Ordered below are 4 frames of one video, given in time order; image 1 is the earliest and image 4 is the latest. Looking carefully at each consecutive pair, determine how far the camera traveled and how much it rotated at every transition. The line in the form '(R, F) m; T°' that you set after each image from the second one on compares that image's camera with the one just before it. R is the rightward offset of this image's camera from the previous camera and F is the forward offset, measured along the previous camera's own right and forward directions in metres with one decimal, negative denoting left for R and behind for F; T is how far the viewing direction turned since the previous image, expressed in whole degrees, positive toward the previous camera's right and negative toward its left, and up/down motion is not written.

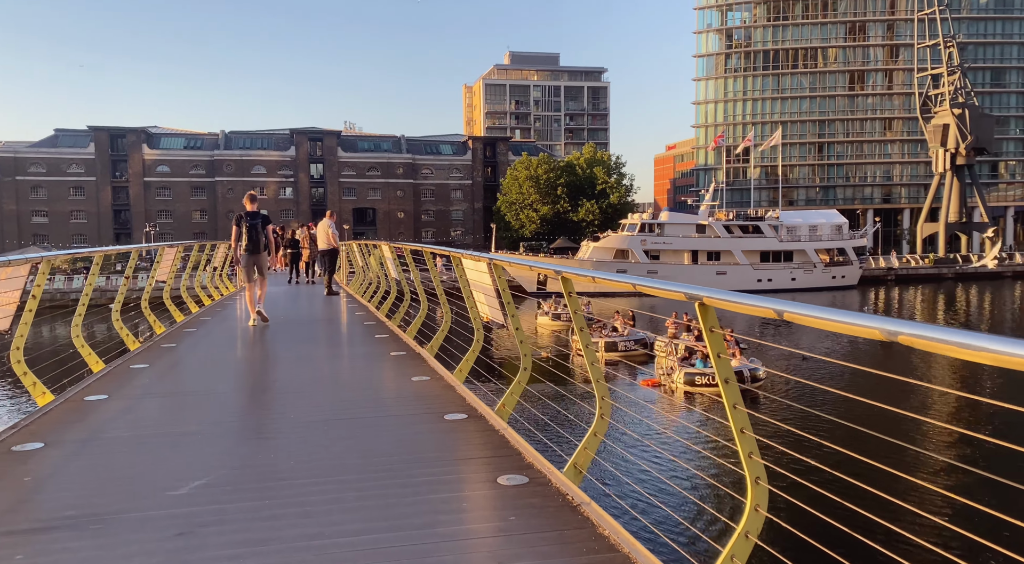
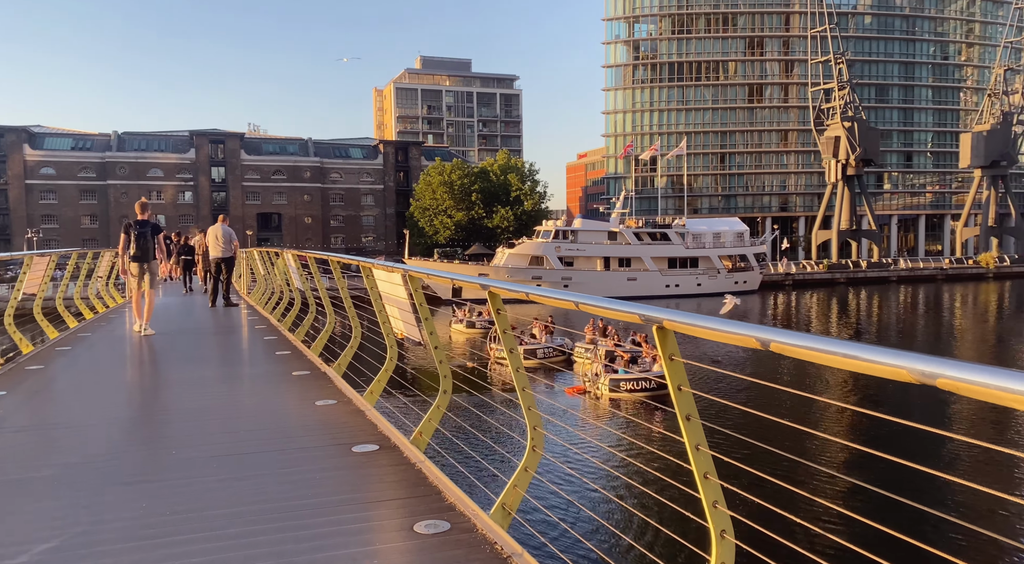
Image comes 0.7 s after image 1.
(0.0, +0.6) m; +6°
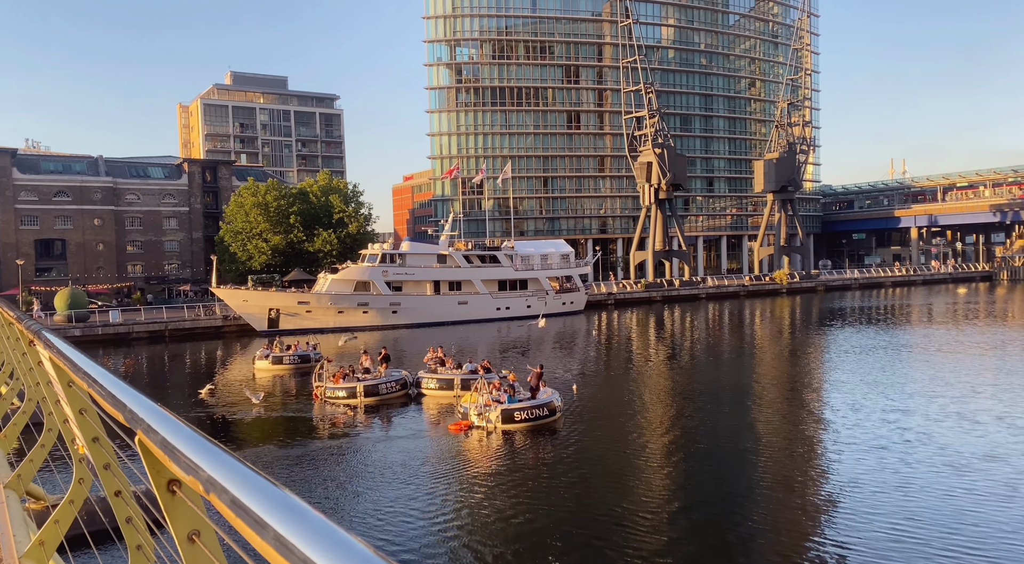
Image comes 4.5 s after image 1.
(+0.2, +1.9) m; +12°
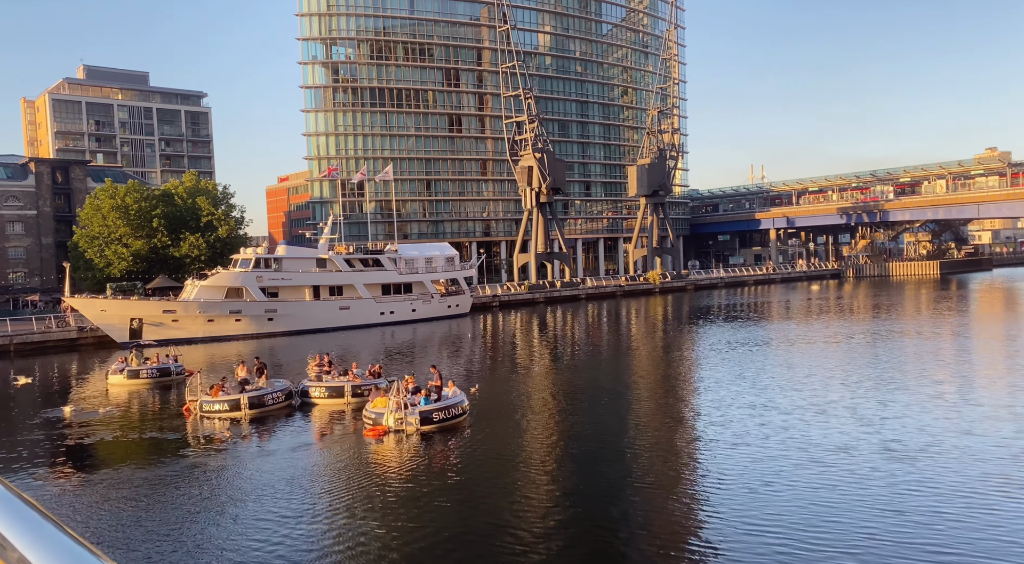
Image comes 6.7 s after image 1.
(0.0, +0.8) m; +8°
